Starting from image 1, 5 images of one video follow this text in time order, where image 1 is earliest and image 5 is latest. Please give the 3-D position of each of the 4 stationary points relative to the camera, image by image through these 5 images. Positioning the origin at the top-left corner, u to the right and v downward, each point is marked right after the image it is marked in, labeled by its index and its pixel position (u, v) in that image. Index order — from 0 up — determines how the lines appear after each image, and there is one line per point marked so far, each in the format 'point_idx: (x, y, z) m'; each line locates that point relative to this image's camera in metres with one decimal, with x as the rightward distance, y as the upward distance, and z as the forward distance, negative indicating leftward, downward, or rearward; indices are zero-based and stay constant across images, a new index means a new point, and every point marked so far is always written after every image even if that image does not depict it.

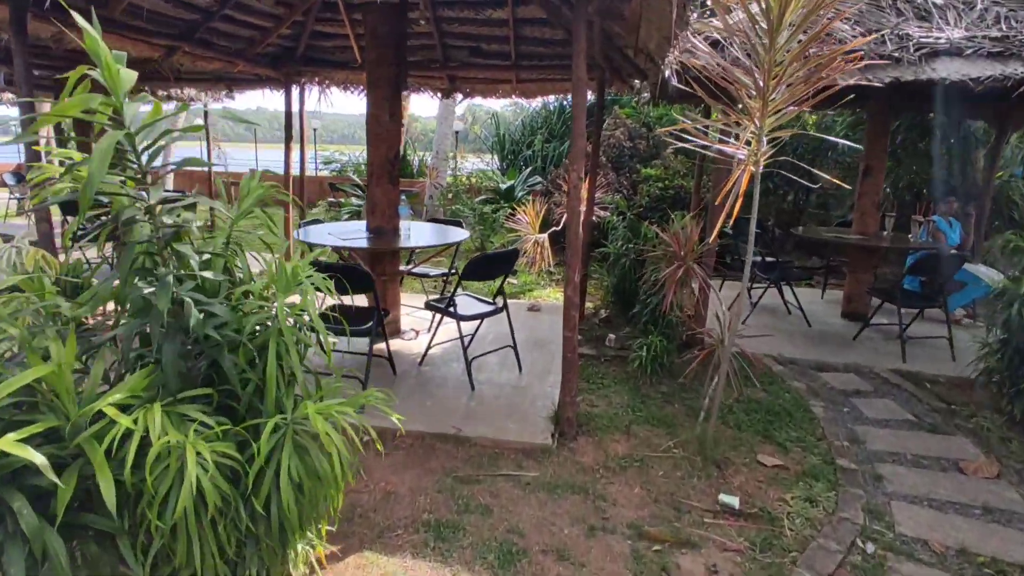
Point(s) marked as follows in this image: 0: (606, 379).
0: (+0.6, -0.6, +3.8) m
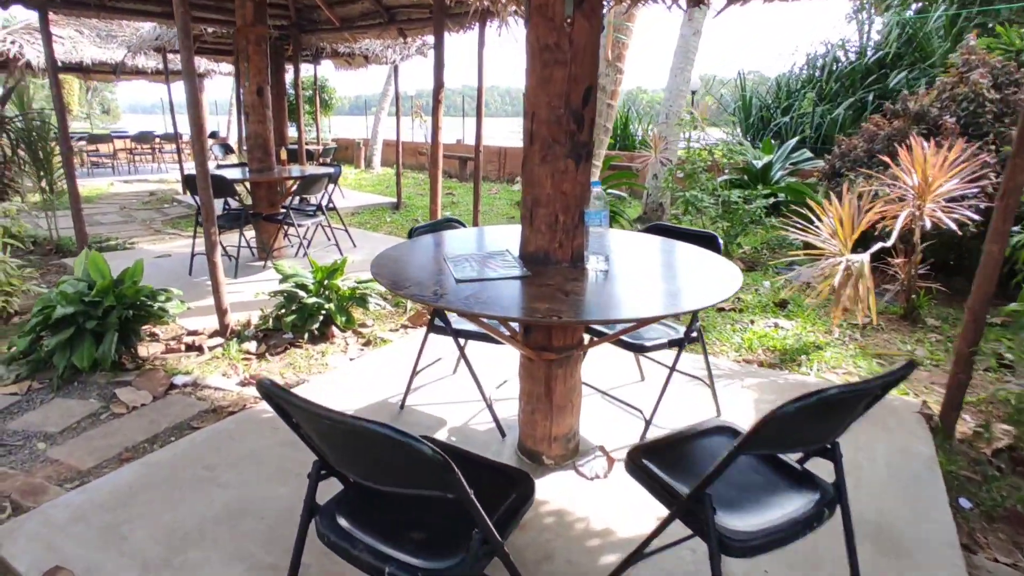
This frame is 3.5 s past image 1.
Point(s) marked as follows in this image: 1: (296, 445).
0: (+1.3, -1.0, +1.2) m
1: (-0.8, -0.6, +2.4) m
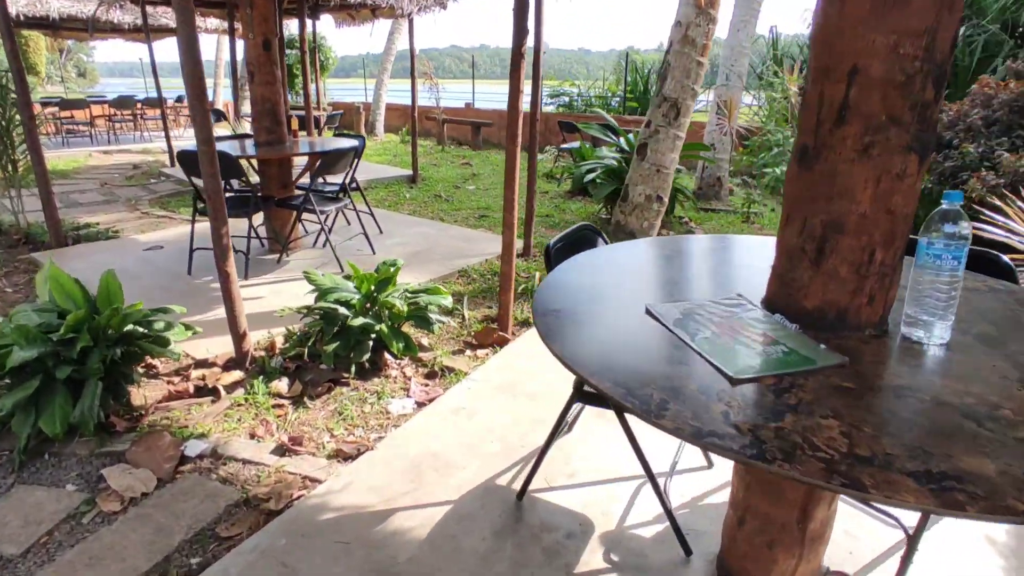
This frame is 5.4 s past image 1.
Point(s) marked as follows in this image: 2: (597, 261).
0: (+1.8, -1.2, +0.5) m
1: (-0.3, -0.7, +1.6) m
2: (+0.2, +0.1, +1.7) m
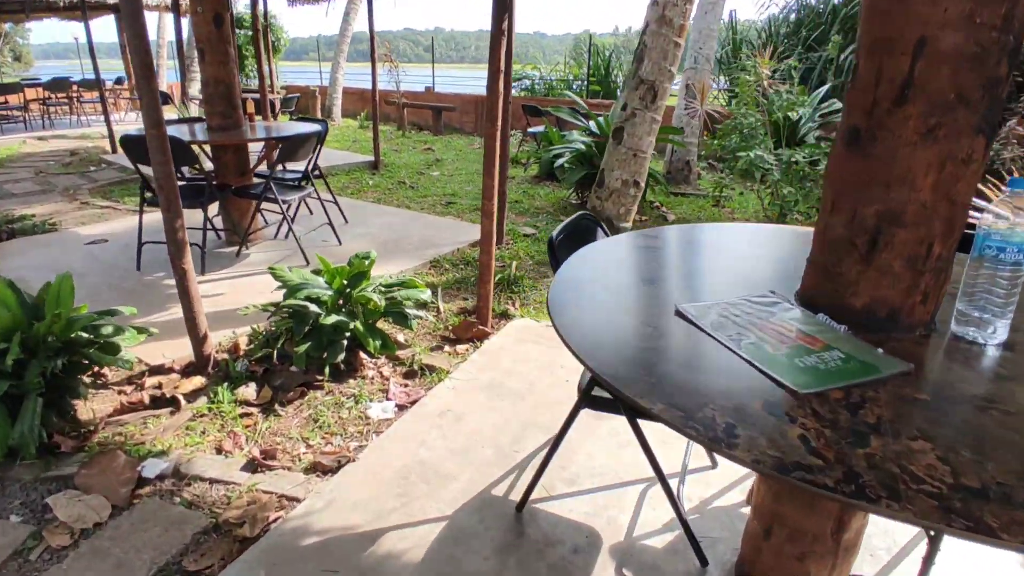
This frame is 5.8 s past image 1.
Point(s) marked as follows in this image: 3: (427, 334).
0: (+1.9, -1.2, +0.5) m
1: (-0.3, -0.7, +1.4) m
2: (+0.2, +0.1, +1.5) m
3: (-0.4, -0.2, +2.8) m
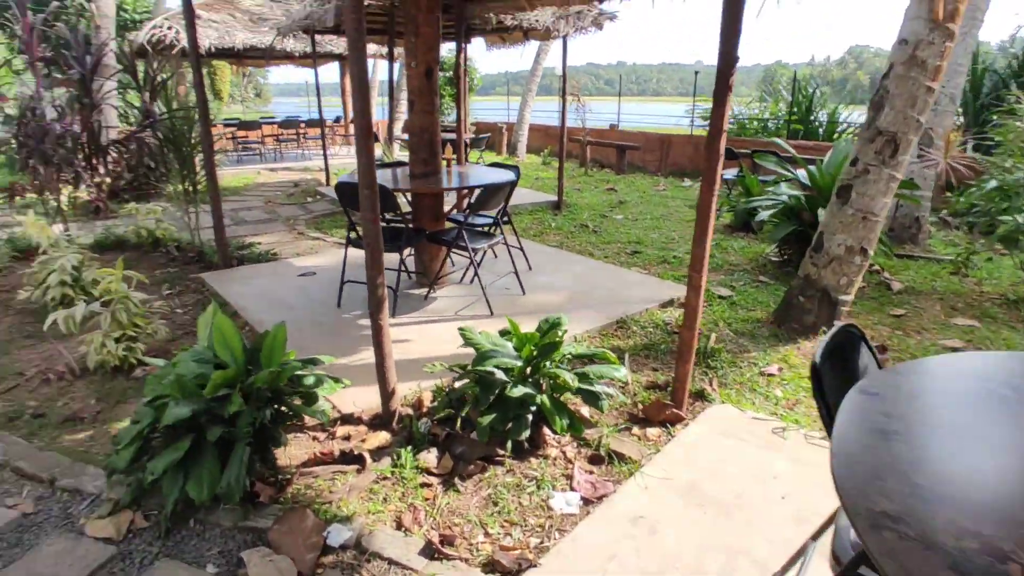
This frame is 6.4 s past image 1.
0: (+2.0, -1.5, -0.3) m
1: (+0.1, -1.0, +1.2) m
2: (+0.7, -0.2, +1.2) m
3: (+0.4, -0.5, +2.6) m
